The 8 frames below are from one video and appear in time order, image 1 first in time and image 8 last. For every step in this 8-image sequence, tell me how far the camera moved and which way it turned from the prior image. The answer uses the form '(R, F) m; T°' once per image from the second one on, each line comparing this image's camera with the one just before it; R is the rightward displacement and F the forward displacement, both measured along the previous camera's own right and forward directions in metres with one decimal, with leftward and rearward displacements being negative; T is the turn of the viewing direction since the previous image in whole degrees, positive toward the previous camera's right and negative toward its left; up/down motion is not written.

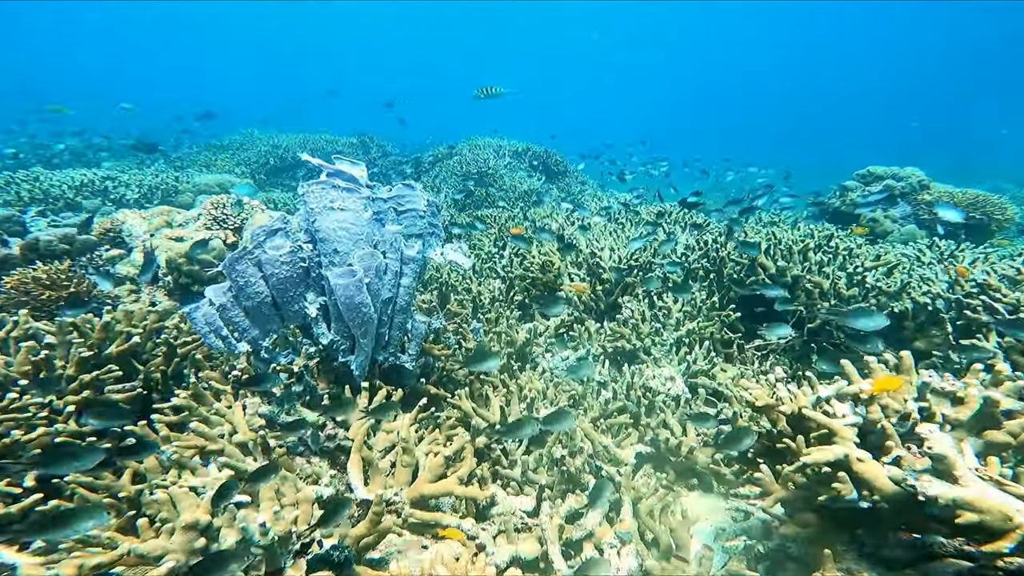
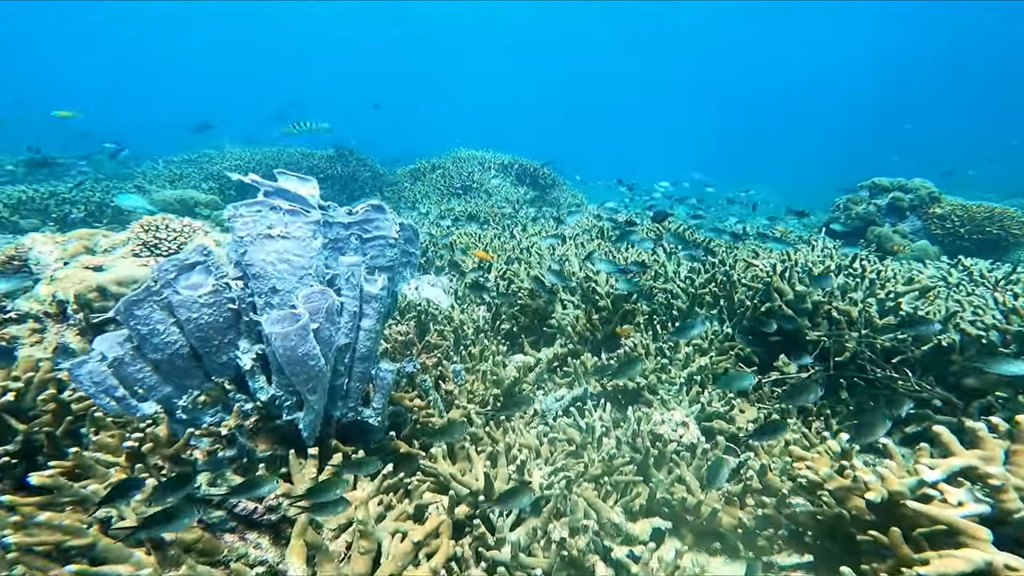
(0.0, +0.7) m; +2°
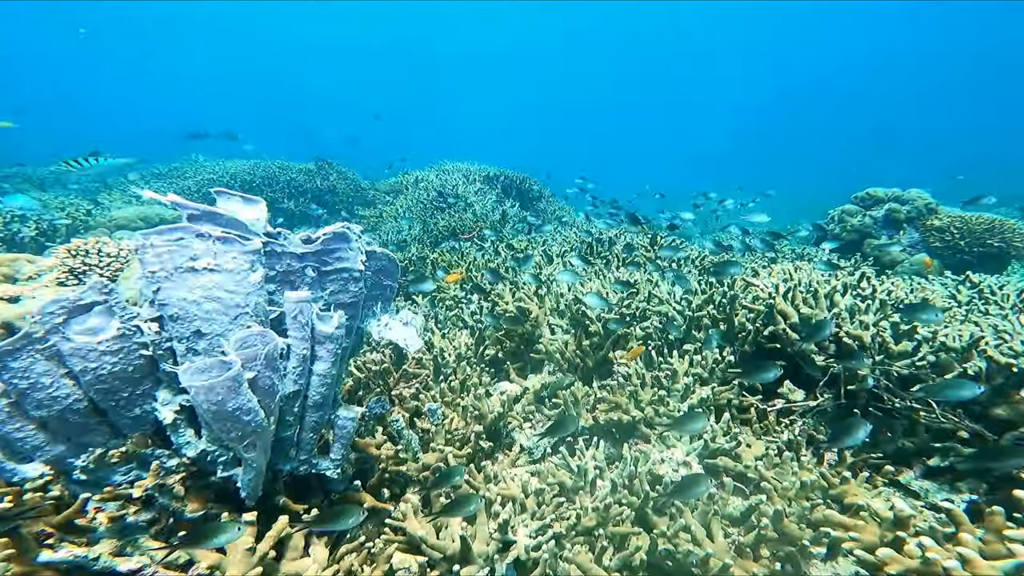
(+0.1, +0.4) m; +1°
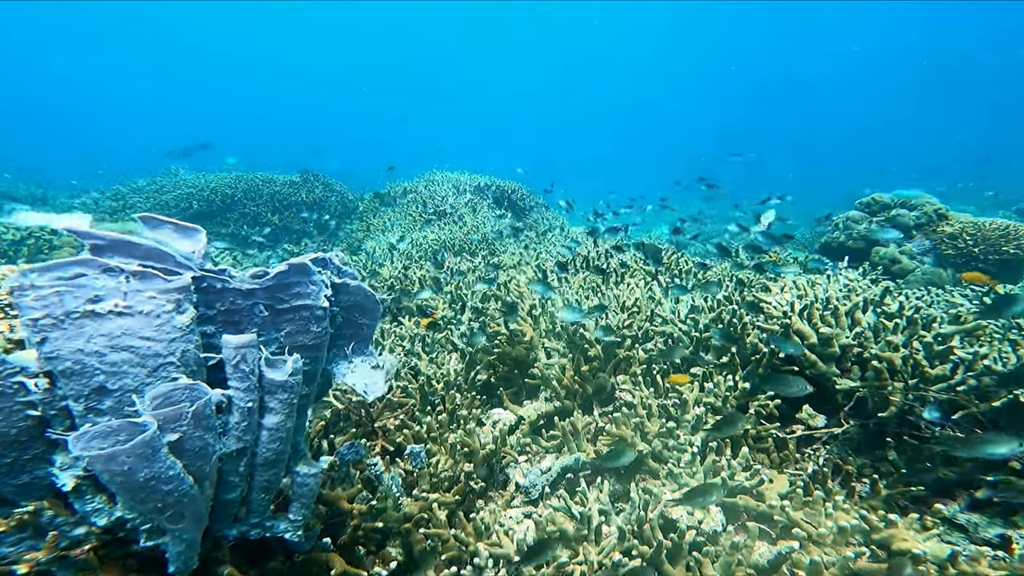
(0.0, +0.4) m; +1°
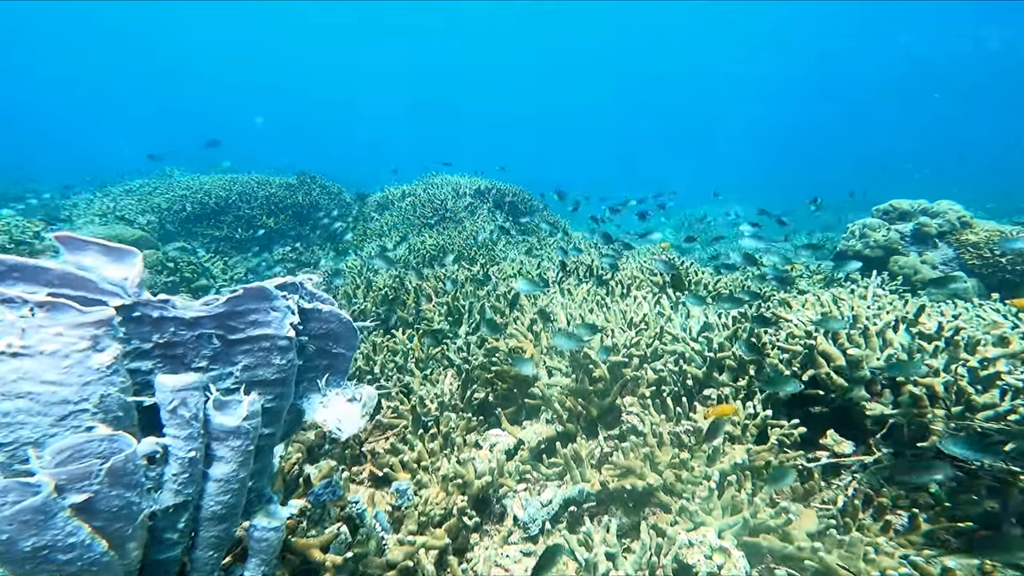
(0.0, +0.3) m; 0°
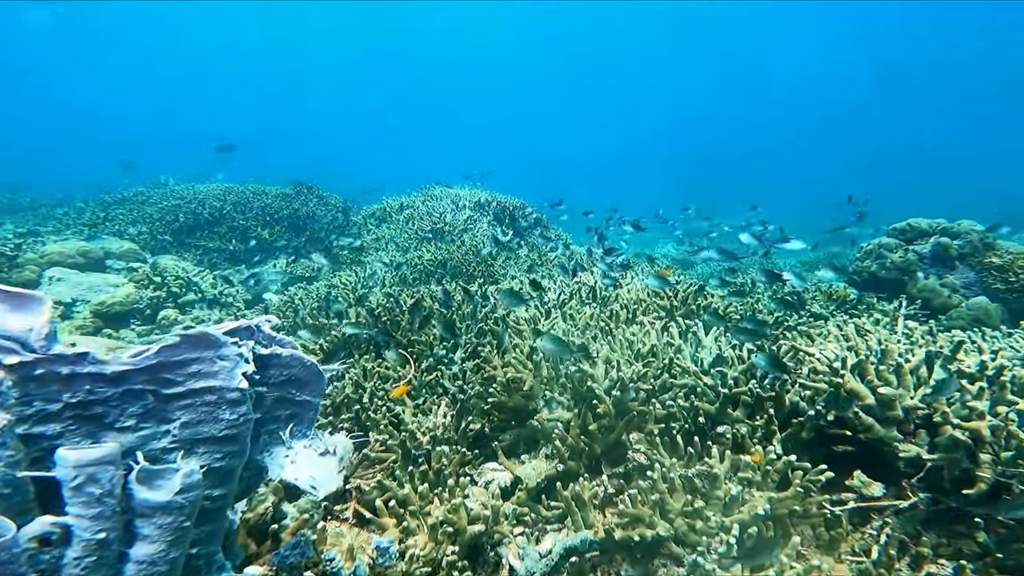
(0.0, +0.3) m; 0°
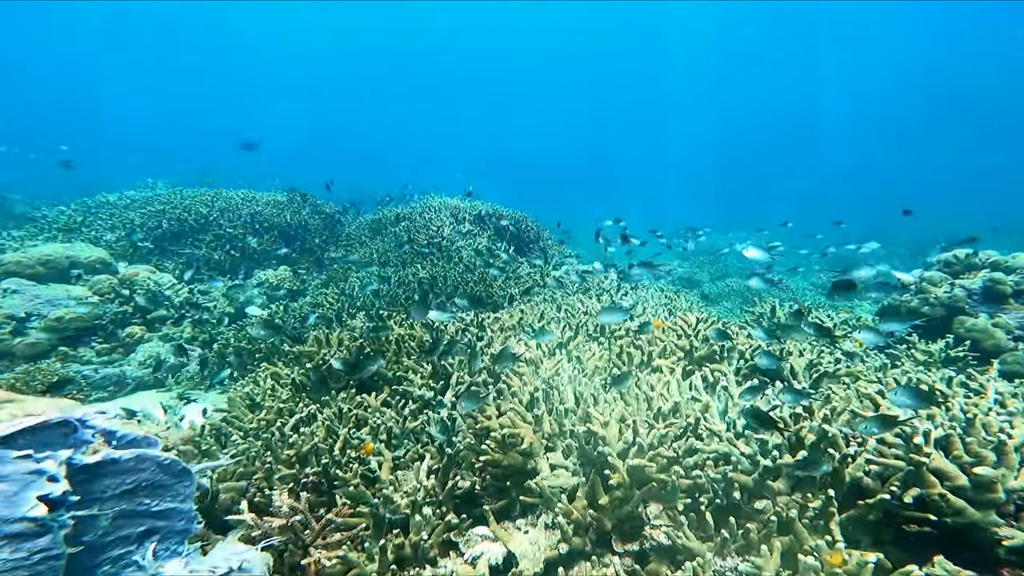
(0.0, +0.6) m; 0°
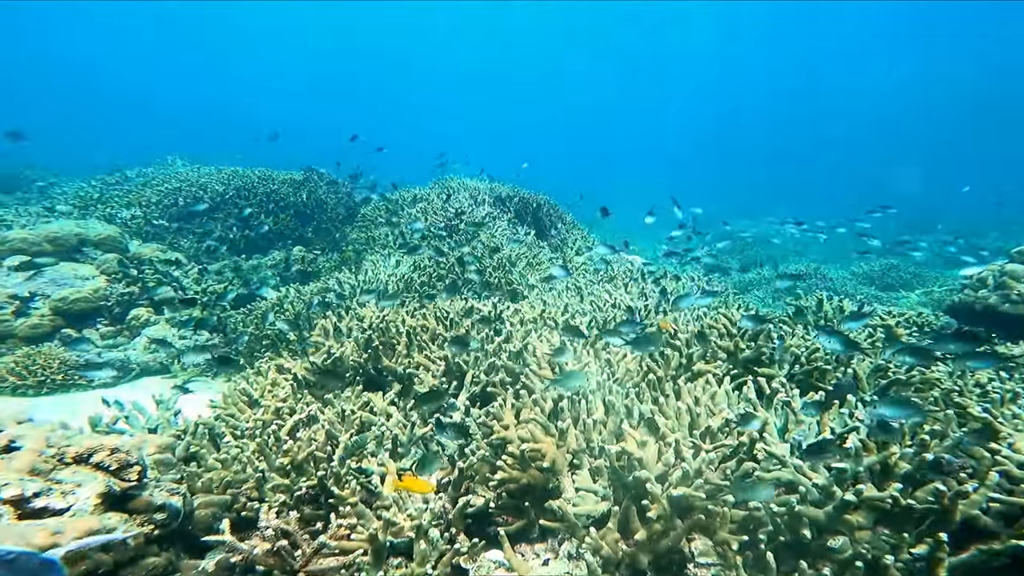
(0.0, +0.5) m; -3°
